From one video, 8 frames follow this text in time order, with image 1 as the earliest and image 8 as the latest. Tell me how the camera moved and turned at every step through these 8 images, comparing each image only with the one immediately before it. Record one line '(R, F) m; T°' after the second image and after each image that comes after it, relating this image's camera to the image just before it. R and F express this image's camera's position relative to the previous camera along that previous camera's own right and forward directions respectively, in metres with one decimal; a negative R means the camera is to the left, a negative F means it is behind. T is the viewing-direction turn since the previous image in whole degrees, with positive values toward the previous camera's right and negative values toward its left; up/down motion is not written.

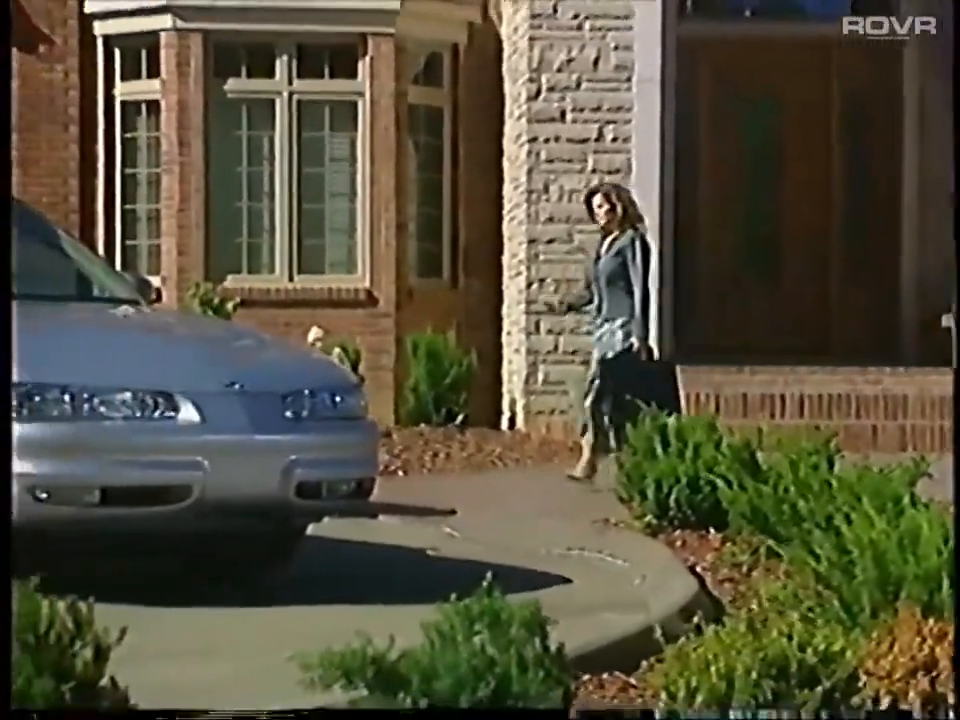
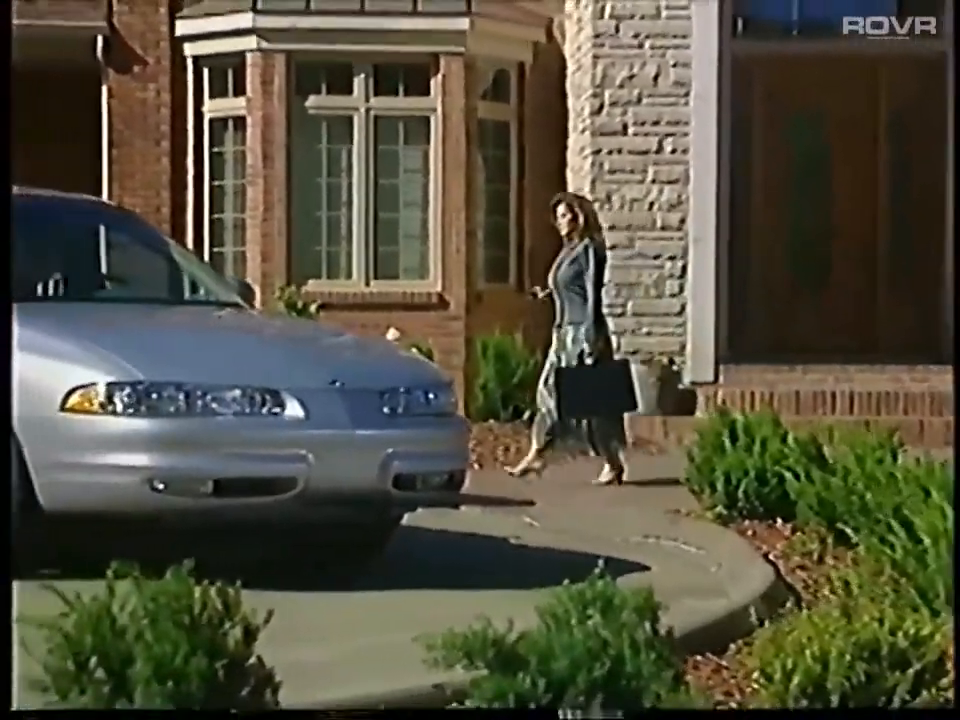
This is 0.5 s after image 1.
(-0.5, -0.2) m; 0°
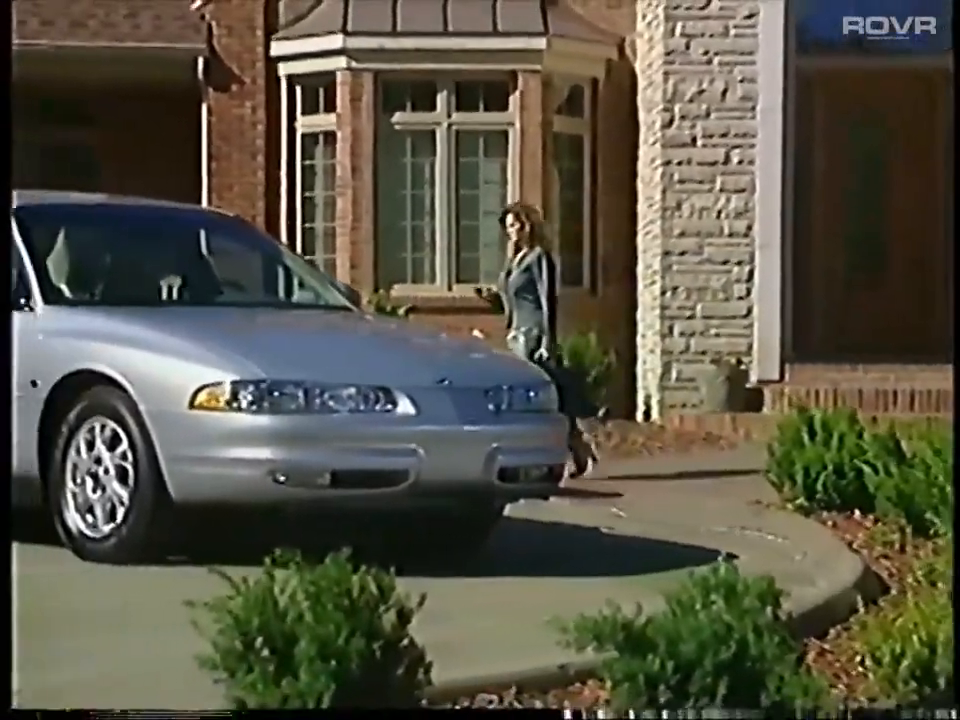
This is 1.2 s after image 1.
(-0.6, -0.2) m; 0°
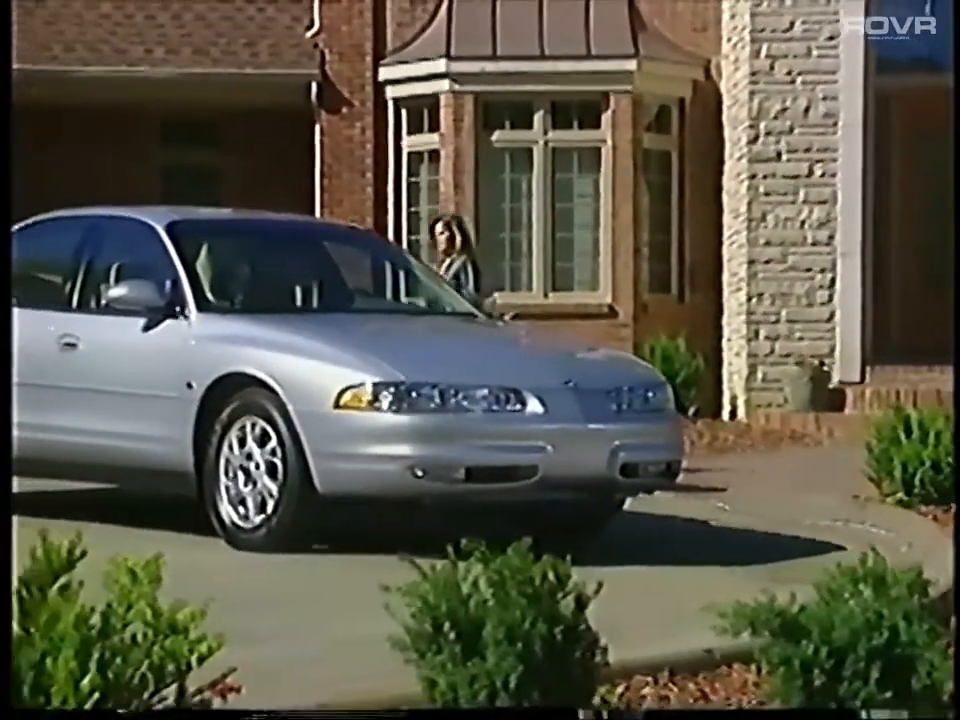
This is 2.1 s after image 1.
(-0.8, -0.2) m; 0°
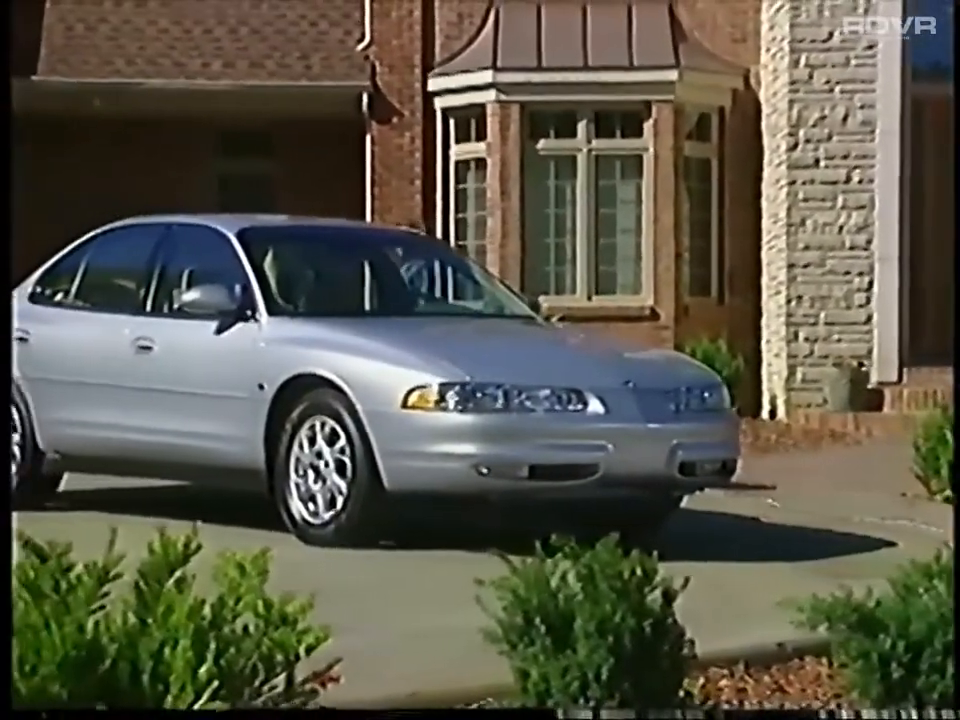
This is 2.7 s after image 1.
(-0.4, -0.1) m; 0°
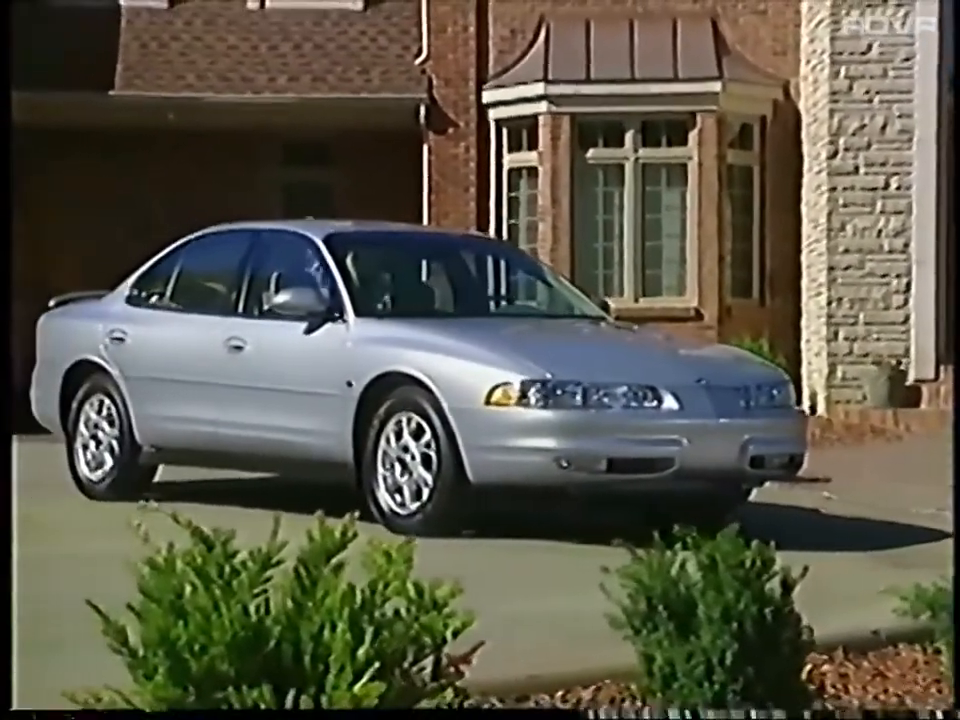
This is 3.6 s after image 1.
(-0.6, -0.1) m; +1°
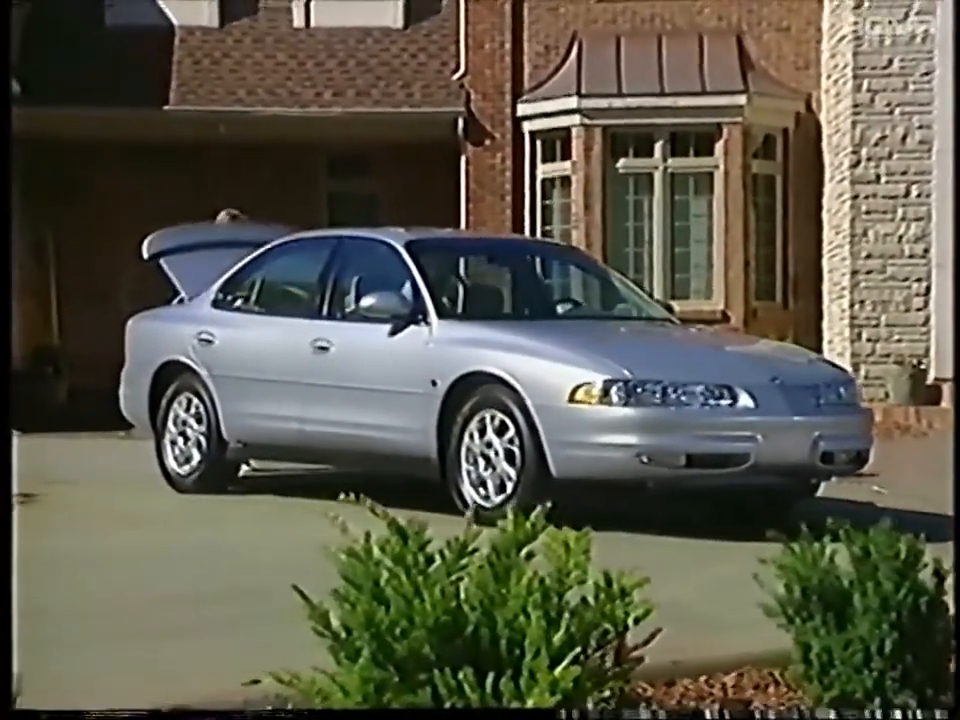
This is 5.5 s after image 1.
(-0.7, +0.1) m; +4°
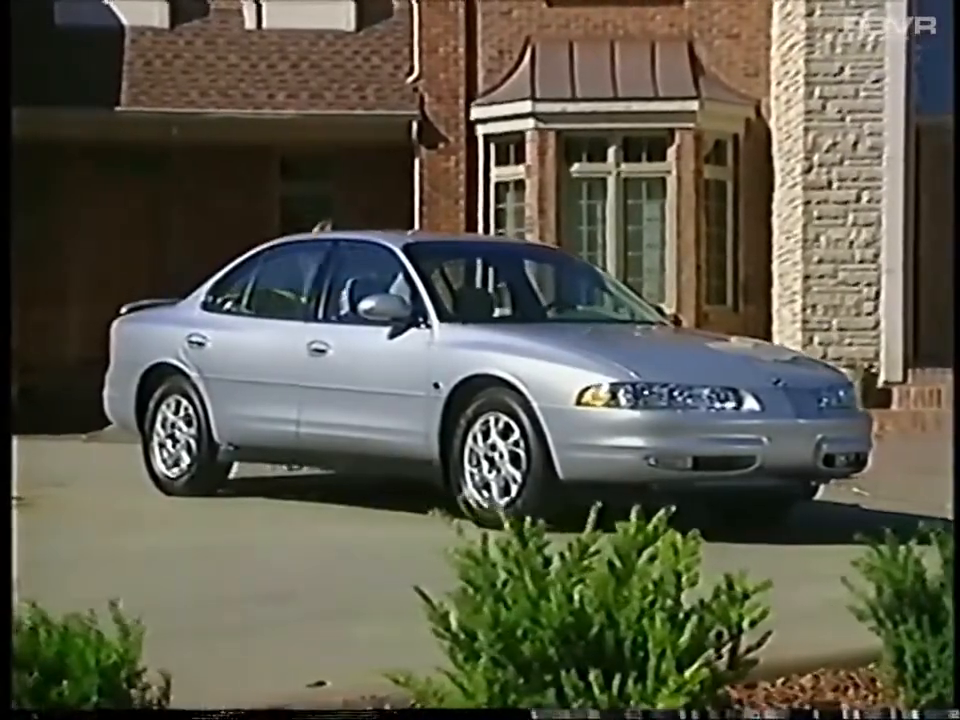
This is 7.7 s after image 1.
(-0.1, +0.1) m; +4°
